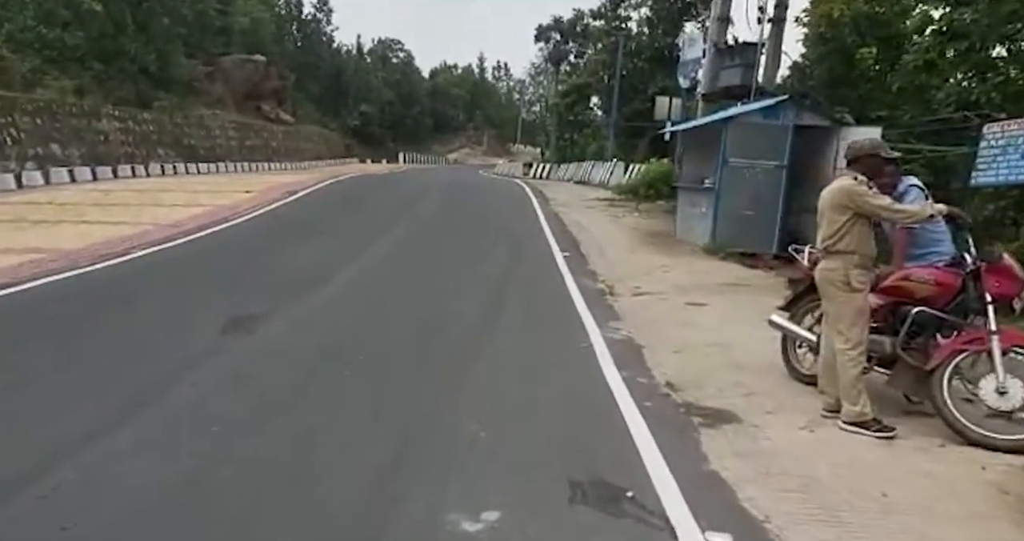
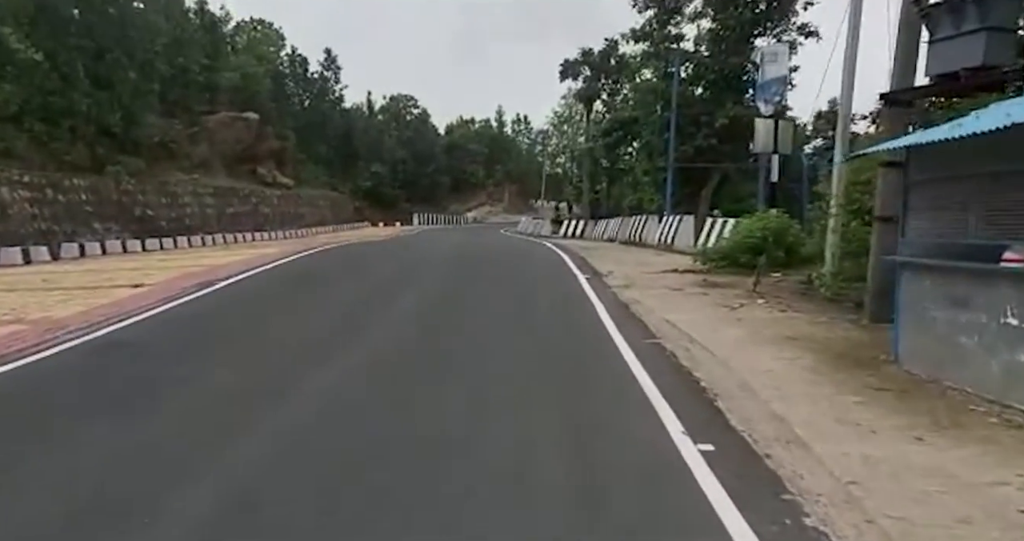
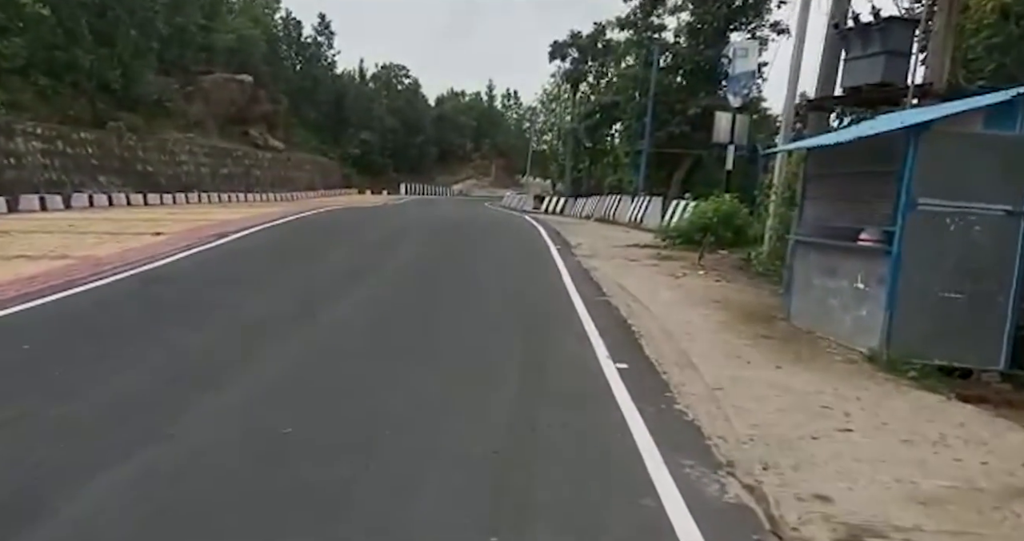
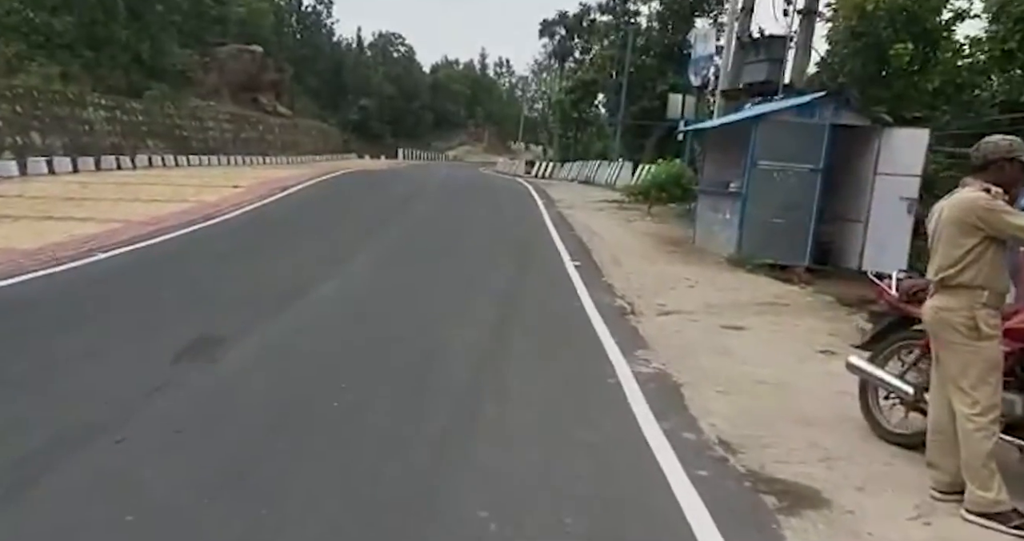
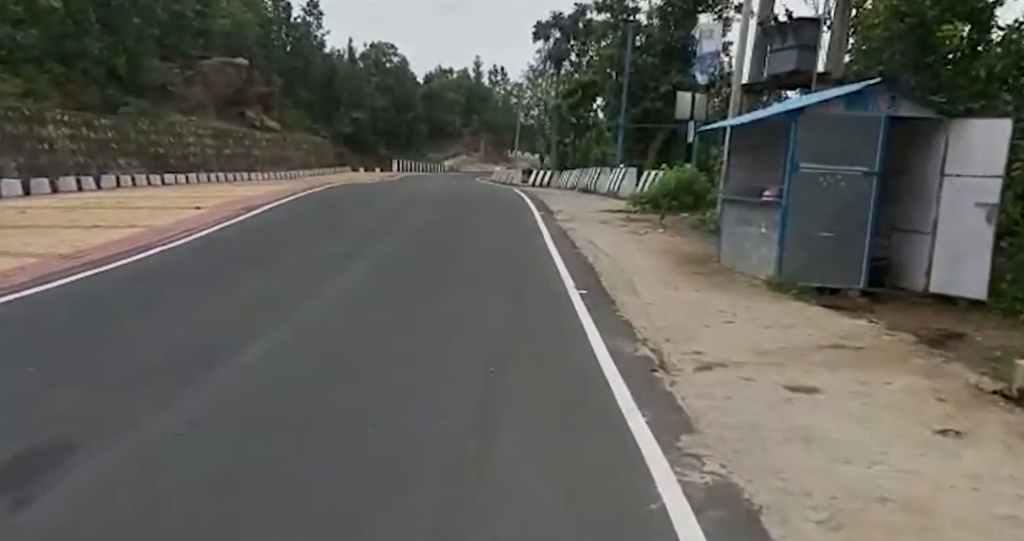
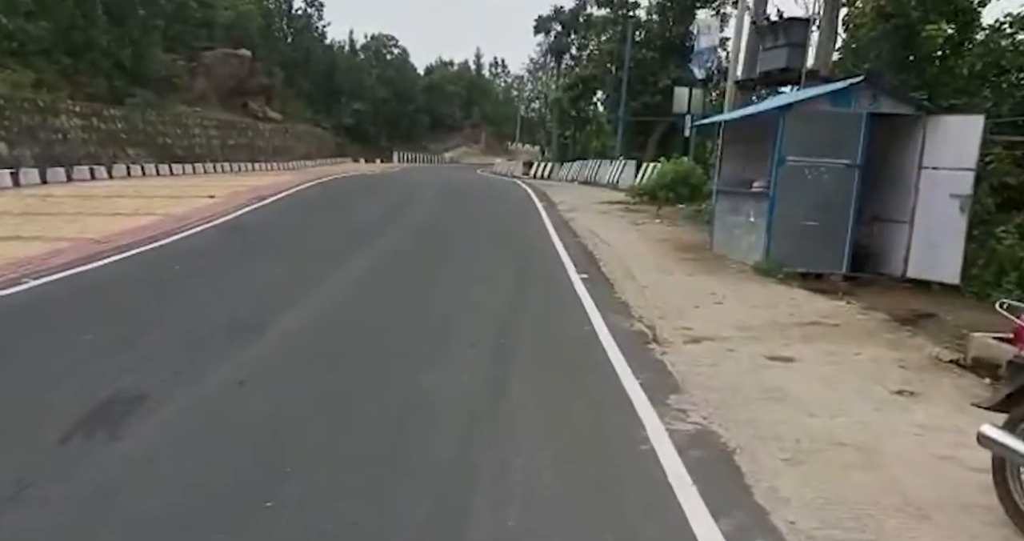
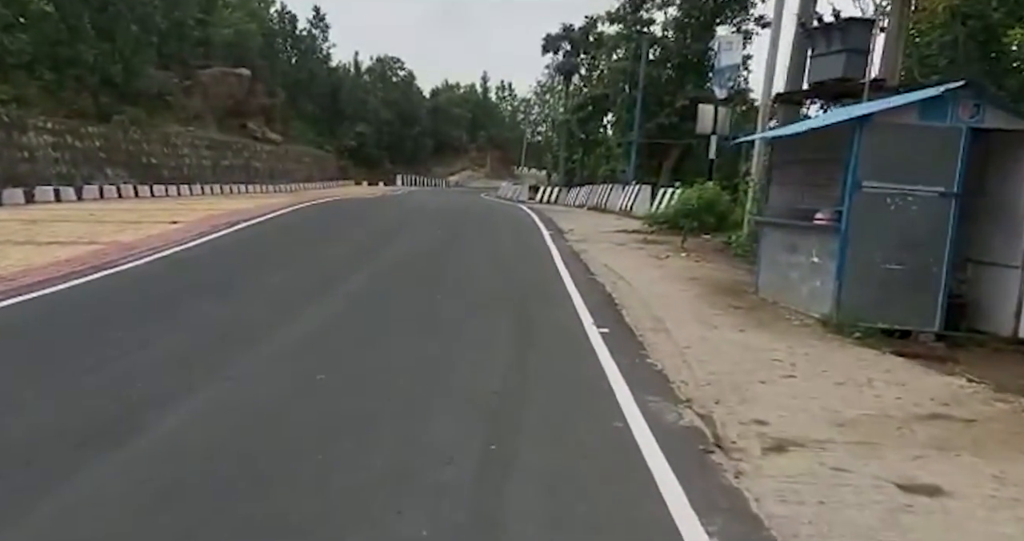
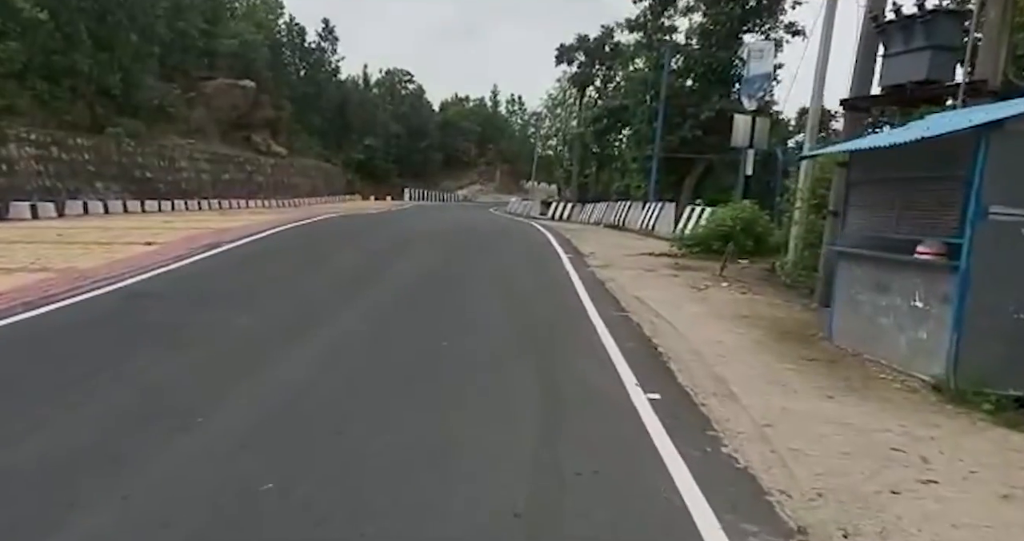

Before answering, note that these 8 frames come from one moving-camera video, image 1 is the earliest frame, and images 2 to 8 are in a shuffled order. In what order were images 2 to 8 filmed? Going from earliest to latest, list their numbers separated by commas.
4, 6, 5, 7, 3, 8, 2
